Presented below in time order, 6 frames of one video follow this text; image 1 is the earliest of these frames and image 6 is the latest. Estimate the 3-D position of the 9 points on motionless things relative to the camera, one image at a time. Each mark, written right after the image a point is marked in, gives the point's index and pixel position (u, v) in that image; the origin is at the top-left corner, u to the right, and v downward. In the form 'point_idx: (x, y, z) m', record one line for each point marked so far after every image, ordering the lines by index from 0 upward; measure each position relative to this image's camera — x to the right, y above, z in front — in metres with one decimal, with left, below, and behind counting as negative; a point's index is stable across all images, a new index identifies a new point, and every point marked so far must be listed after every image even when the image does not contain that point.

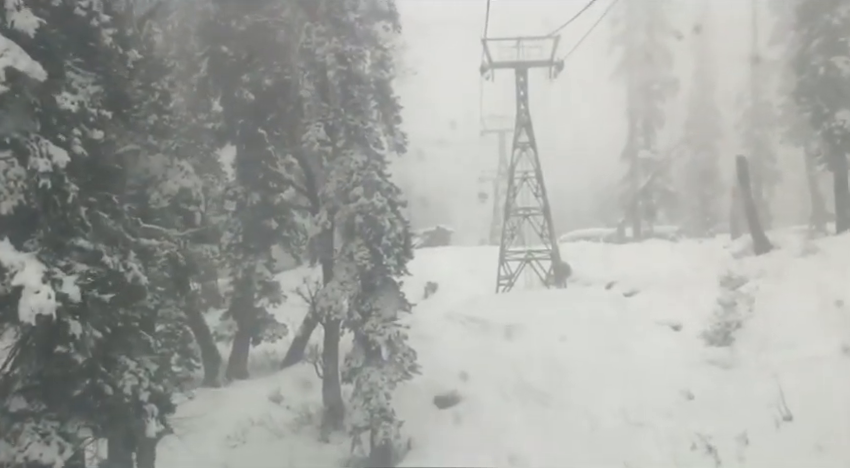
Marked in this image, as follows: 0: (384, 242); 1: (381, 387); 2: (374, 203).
0: (-0.6, -0.1, +10.5) m
1: (-0.6, -2.1, +9.9) m
2: (-0.8, +0.4, +10.4) m
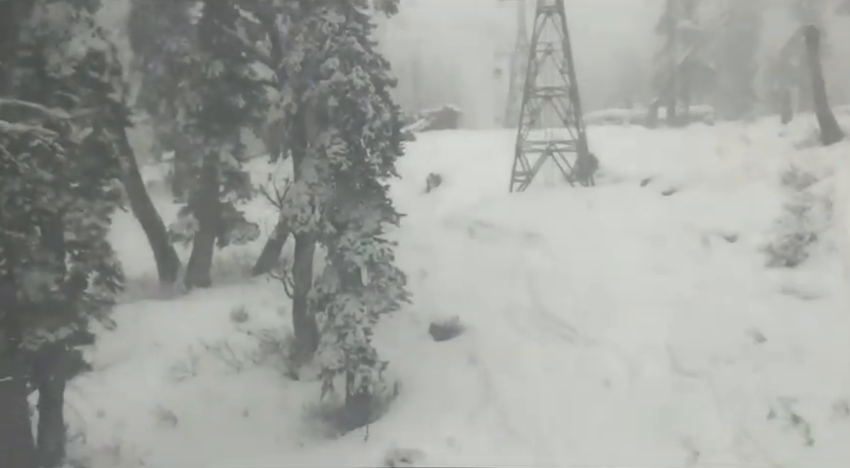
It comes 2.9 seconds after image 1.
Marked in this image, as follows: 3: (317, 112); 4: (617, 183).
0: (-0.7, +1.1, +8.0) m
1: (-0.7, -1.0, +7.7) m
2: (-0.8, +1.7, +7.8) m
3: (-1.2, +1.4, +8.2) m
4: (+3.7, +1.0, +13.8) m
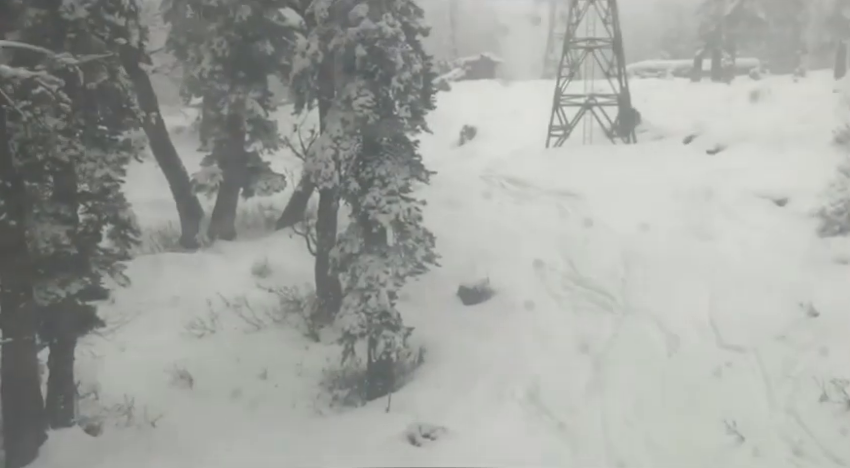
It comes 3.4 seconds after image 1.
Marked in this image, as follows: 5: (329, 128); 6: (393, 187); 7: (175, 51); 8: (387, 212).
0: (-0.3, +1.6, +7.5) m
1: (-0.4, -0.5, +7.4) m
2: (-0.4, +2.1, +7.3) m
3: (-0.9, +1.9, +7.7) m
4: (+4.3, +1.7, +13.1) m
5: (-1.1, +1.2, +7.8) m
6: (-0.3, +0.5, +7.6) m
7: (-3.9, +3.0, +11.4) m
8: (-0.4, +0.2, +7.5) m
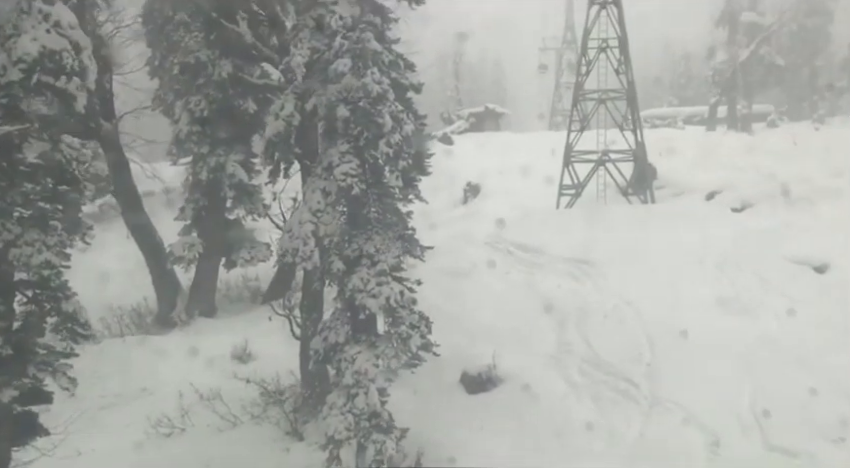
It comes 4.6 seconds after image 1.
0: (-0.4, +0.8, +6.5) m
1: (-0.5, -1.3, +6.3) m
2: (-0.5, +1.3, +6.4) m
3: (-1.0, +1.0, +6.8) m
4: (+4.3, +0.7, +12.1) m
5: (-1.1, +0.3, +6.9) m
6: (-0.4, -0.3, +6.6) m
7: (-4.0, +1.8, +10.6) m
8: (-0.4, -0.6, +6.5) m
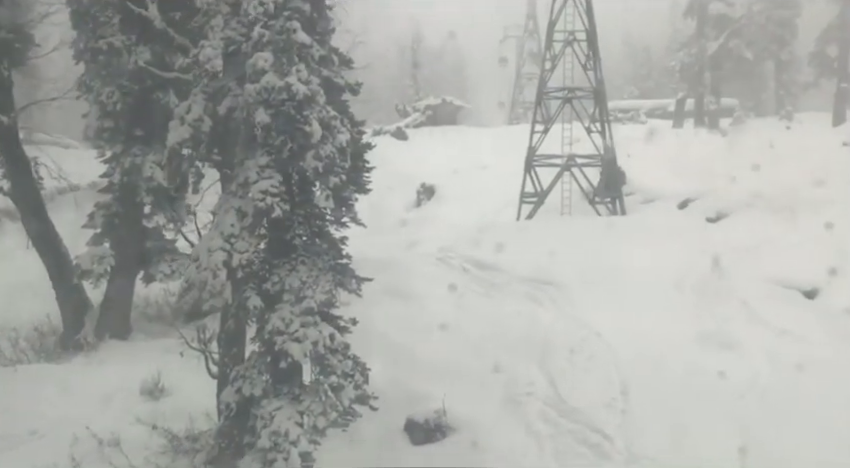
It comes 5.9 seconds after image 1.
0: (-0.9, +0.5, +5.4) m
1: (-1.0, -1.6, +5.2) m
2: (-1.0, +1.1, +5.3) m
3: (-1.5, +0.8, +5.6) m
4: (+3.5, +0.5, +11.2) m
5: (-1.6, +0.1, +5.7) m
6: (-0.9, -0.5, +5.5) m
7: (-4.6, +1.7, +9.2) m
8: (-0.9, -0.8, +5.4) m
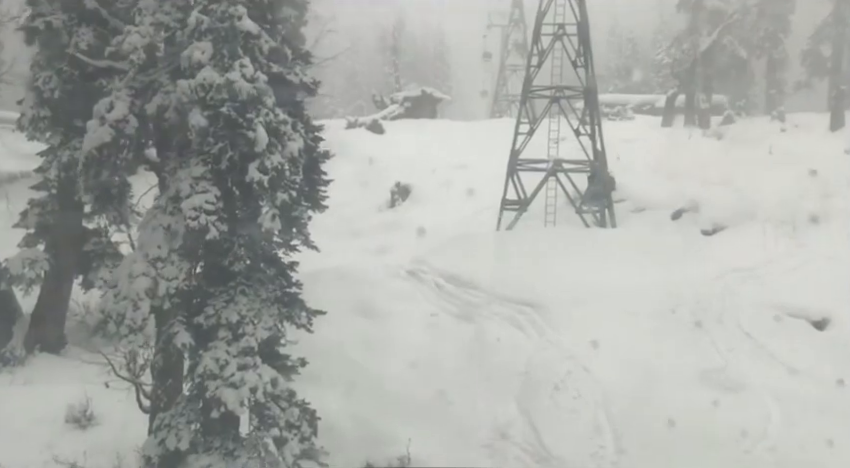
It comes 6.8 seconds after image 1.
0: (-1.1, +0.4, +4.6) m
1: (-1.2, -1.7, +4.4) m
2: (-1.2, +0.9, +4.4) m
3: (-1.7, +0.7, +4.7) m
4: (+3.2, +0.3, +10.5) m
5: (-1.9, 0.0, +4.8) m
6: (-1.1, -0.7, +4.6) m
7: (-4.9, +1.8, +8.2) m
8: (-1.2, -1.0, +4.5) m
